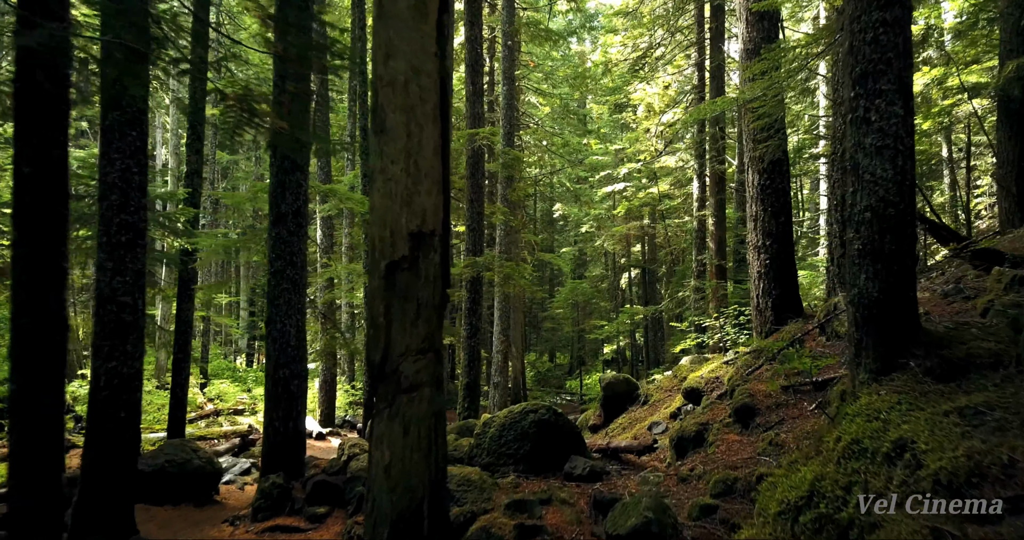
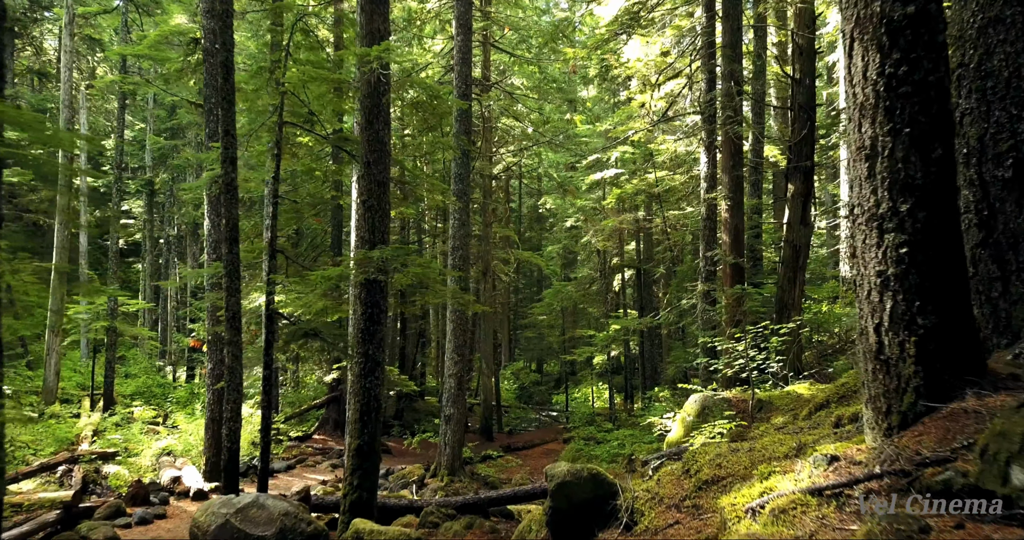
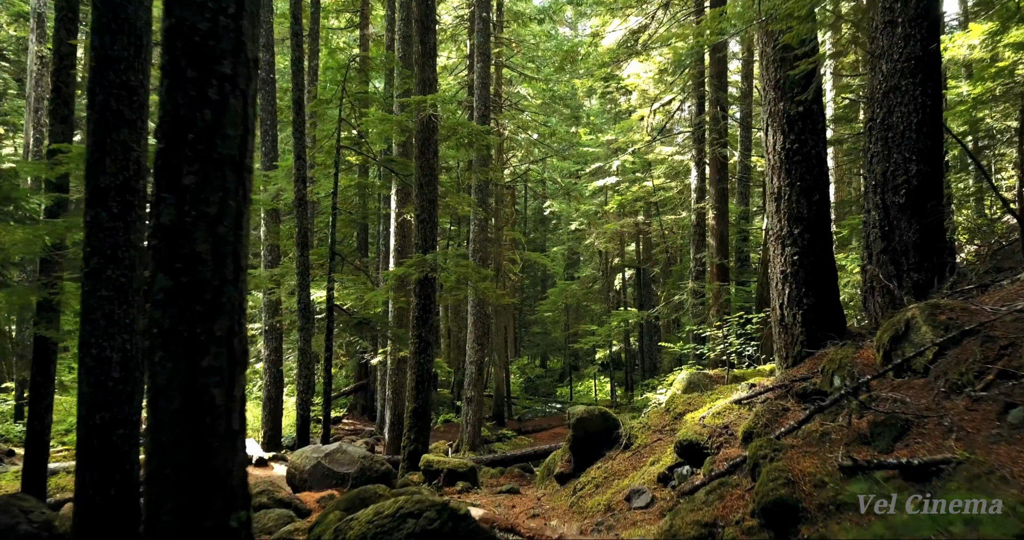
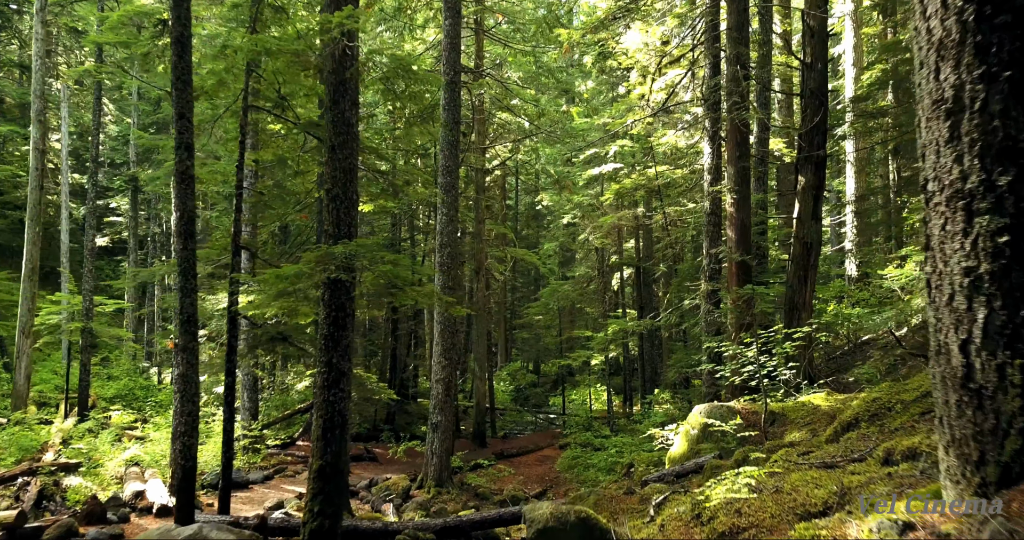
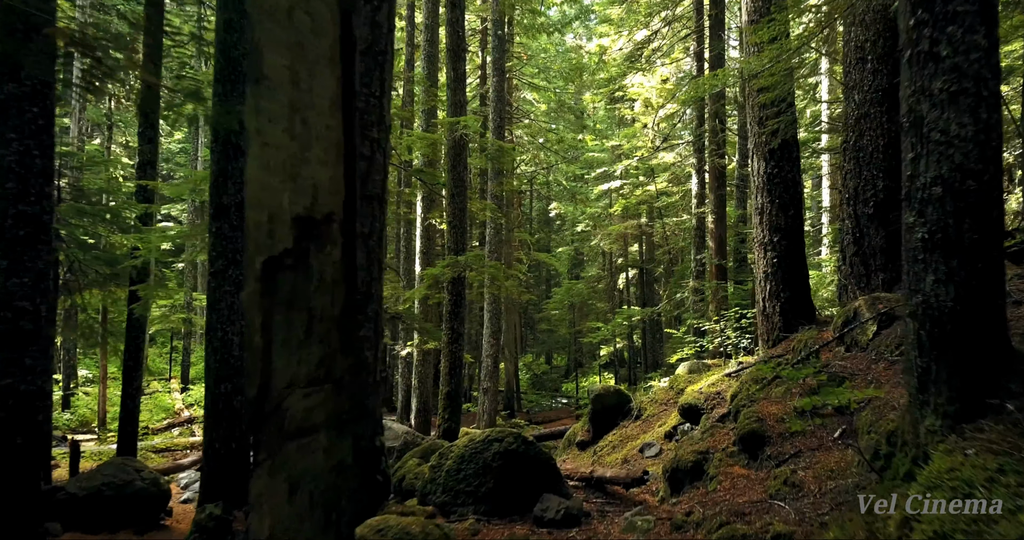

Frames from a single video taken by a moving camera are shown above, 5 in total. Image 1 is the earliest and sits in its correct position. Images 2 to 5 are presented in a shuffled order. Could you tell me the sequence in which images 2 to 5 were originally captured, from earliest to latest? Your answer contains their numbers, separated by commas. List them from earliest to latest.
5, 3, 2, 4
